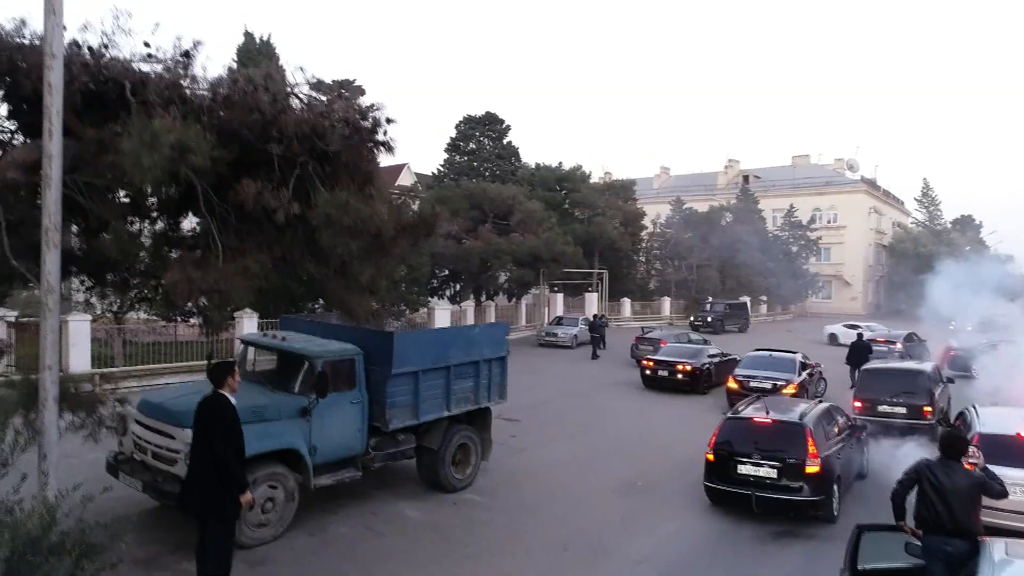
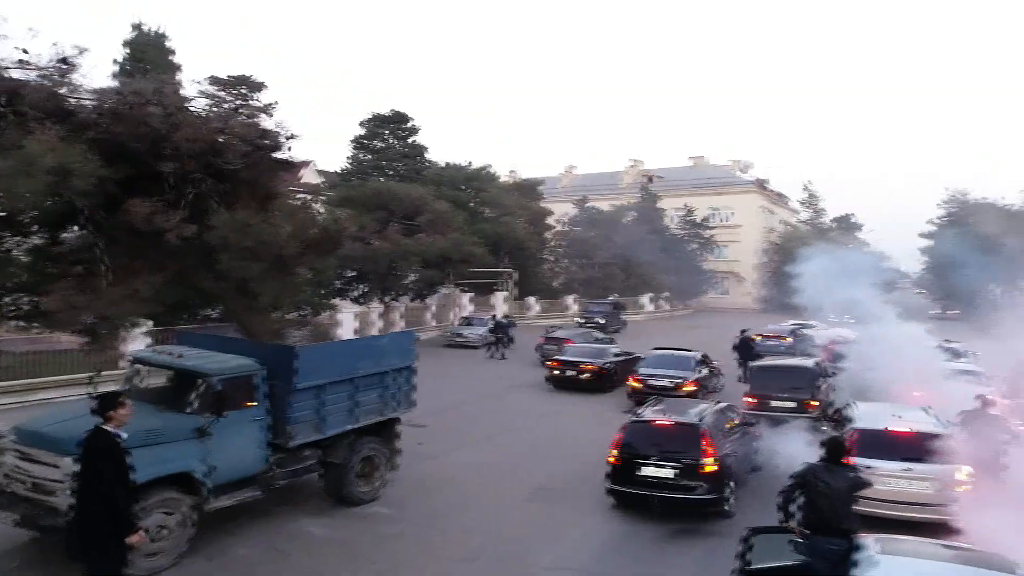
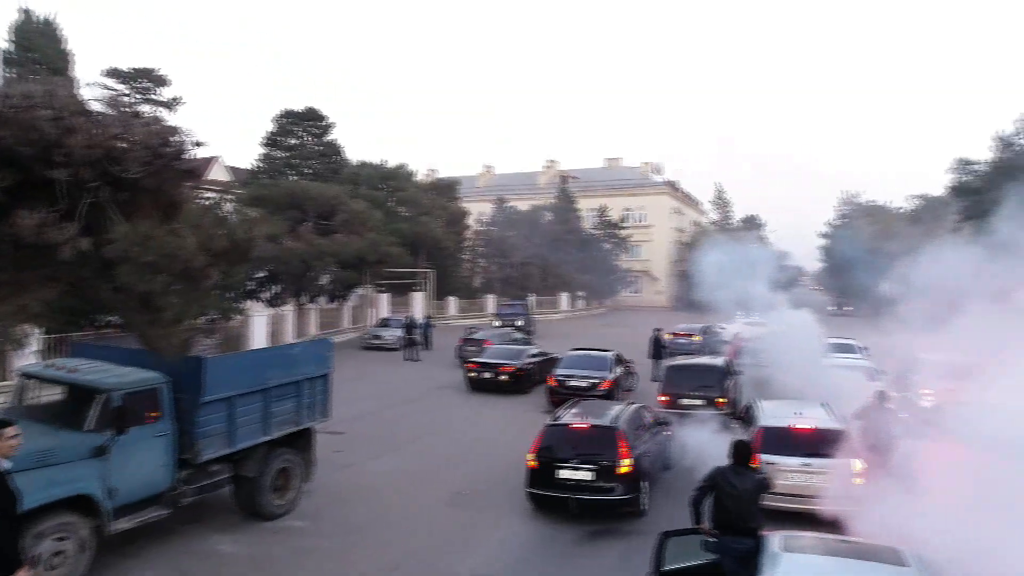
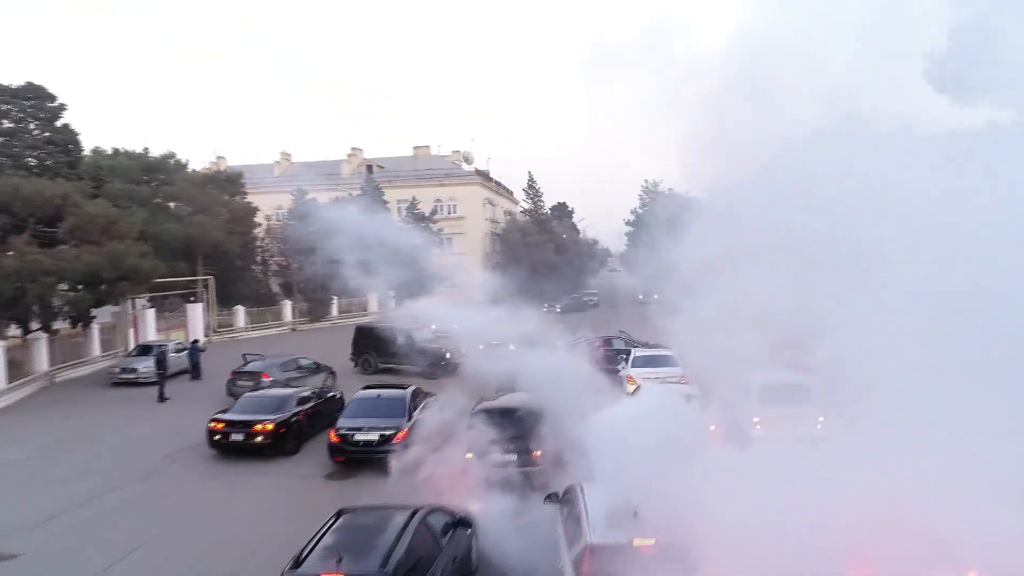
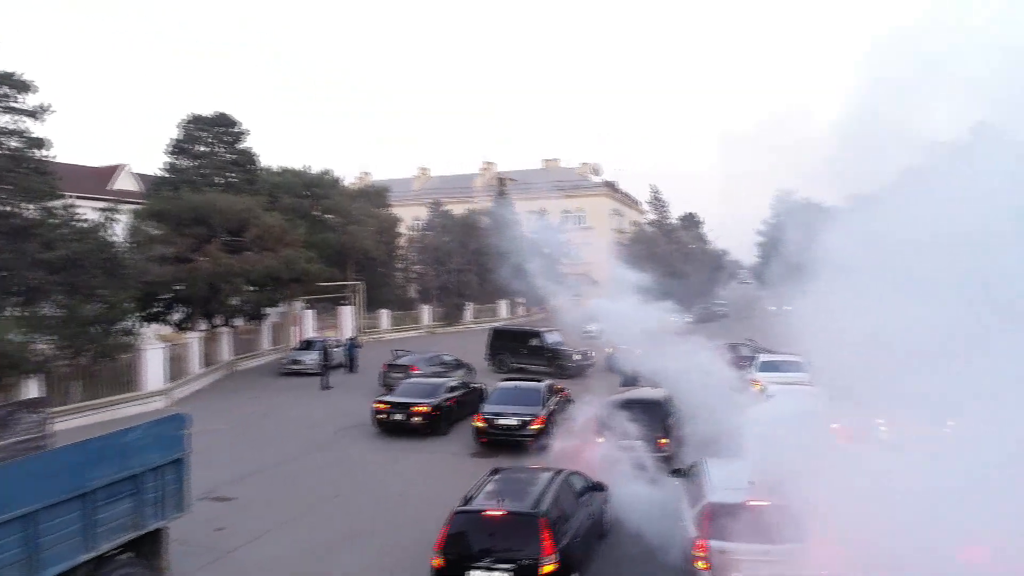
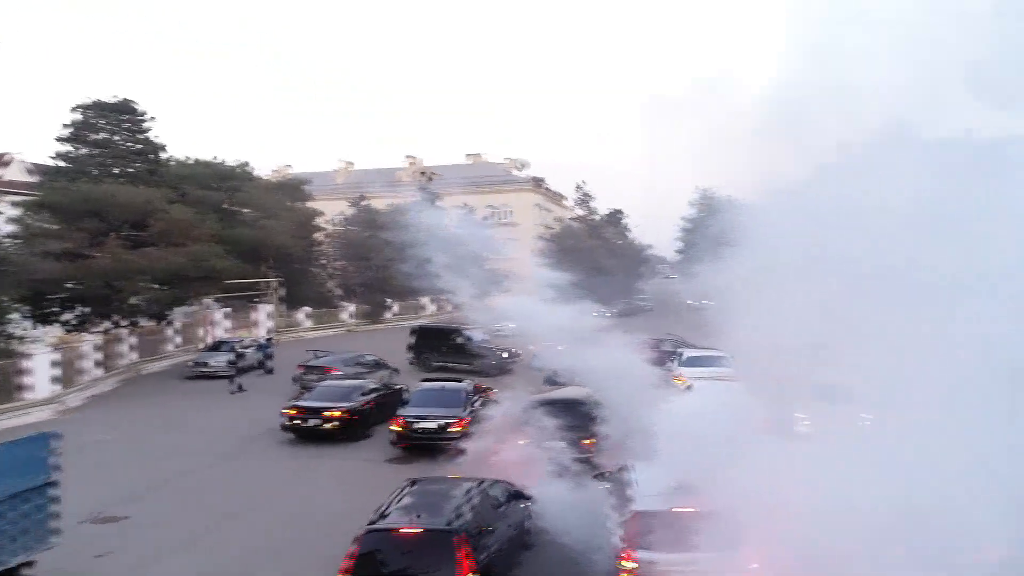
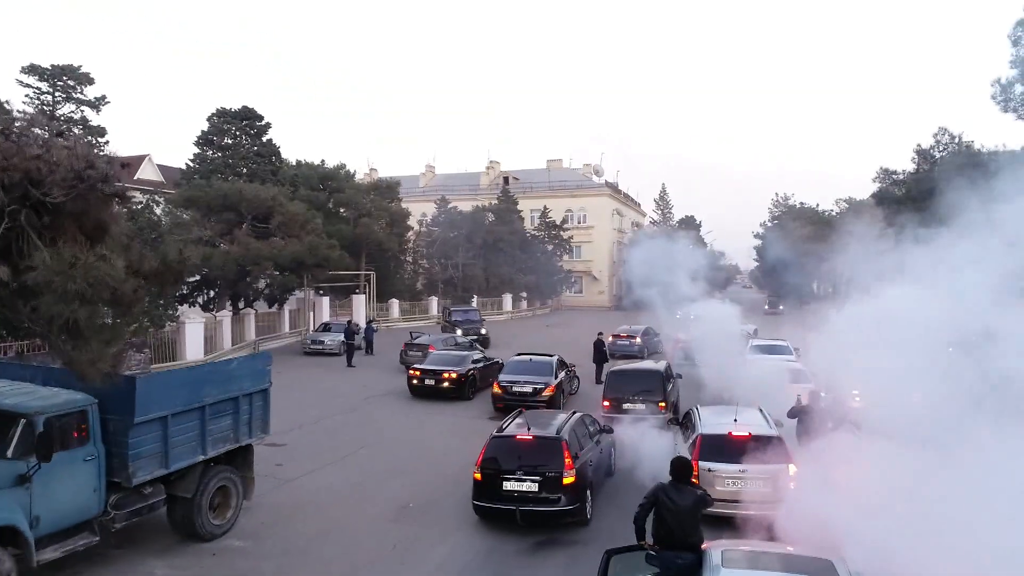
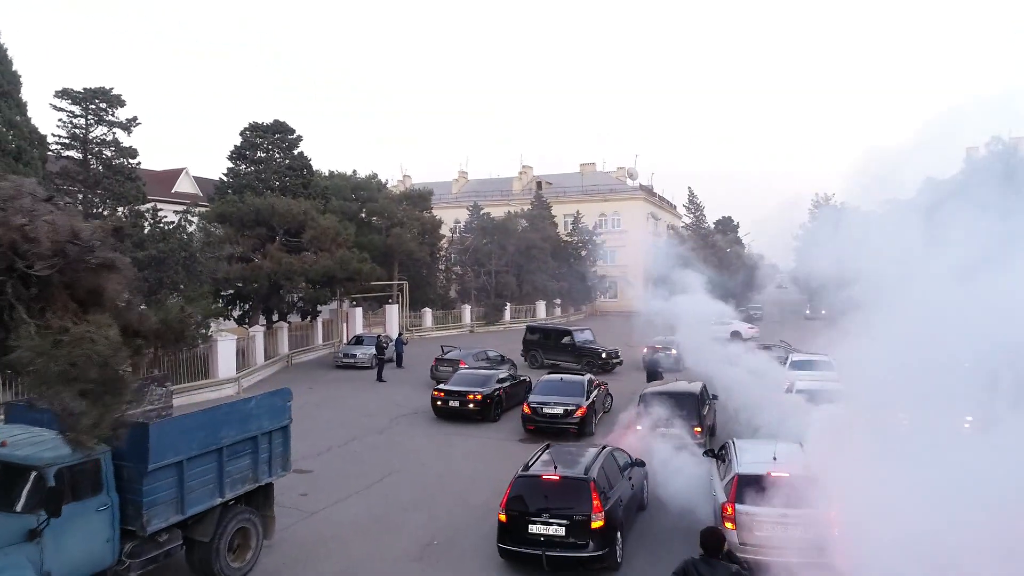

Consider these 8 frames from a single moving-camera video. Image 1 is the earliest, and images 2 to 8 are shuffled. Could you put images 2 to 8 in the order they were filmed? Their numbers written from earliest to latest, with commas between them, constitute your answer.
2, 3, 7, 8, 5, 6, 4
